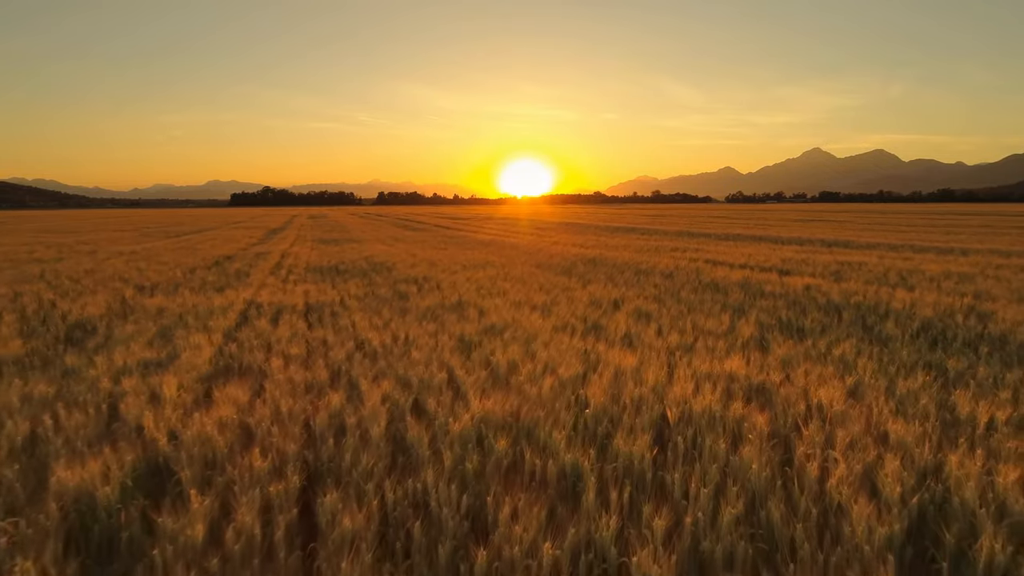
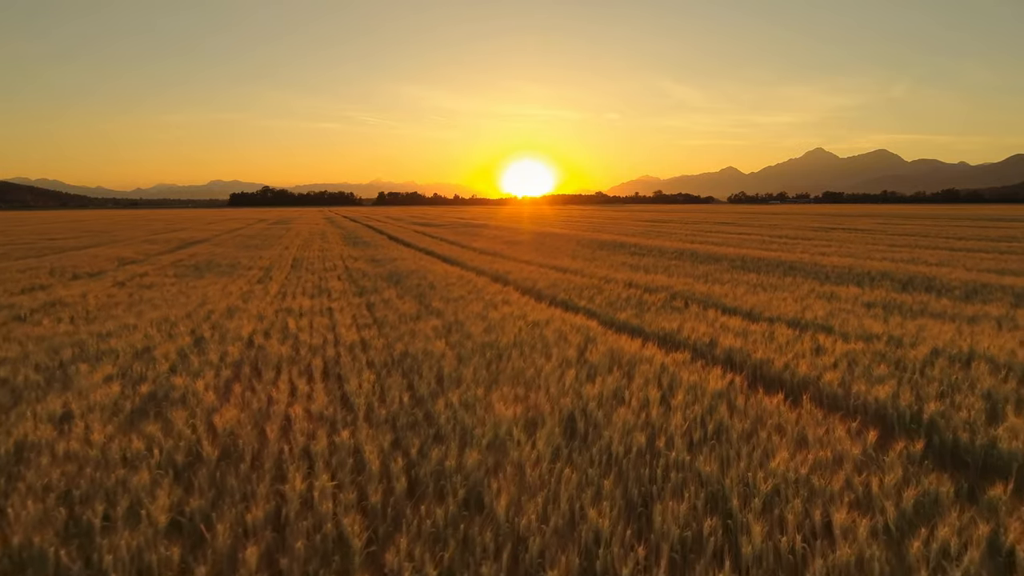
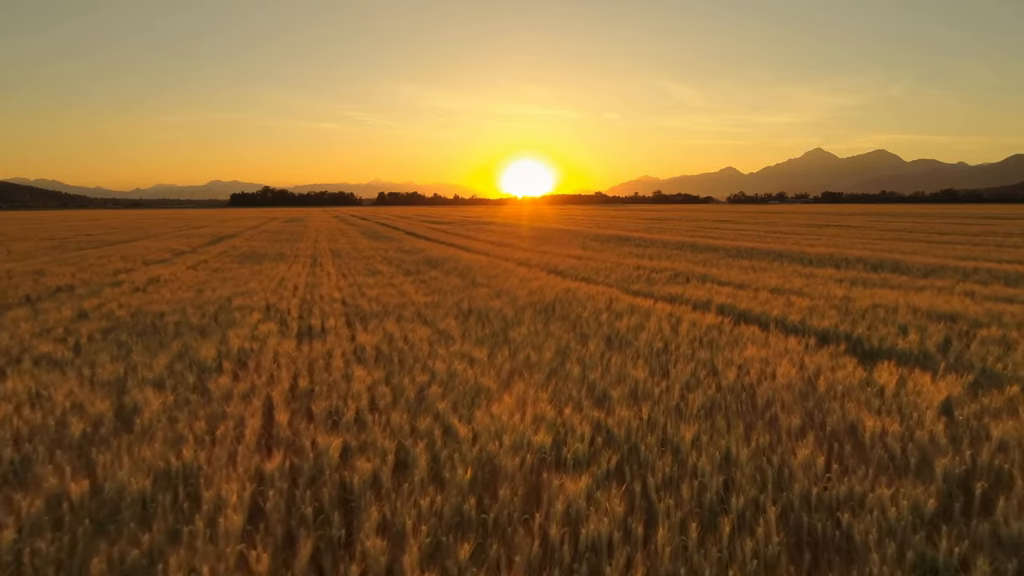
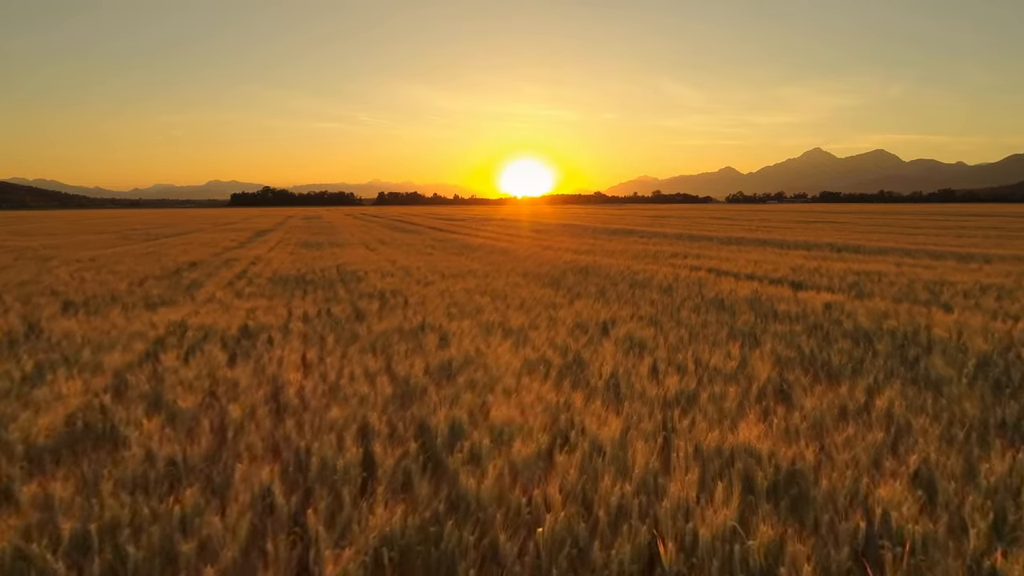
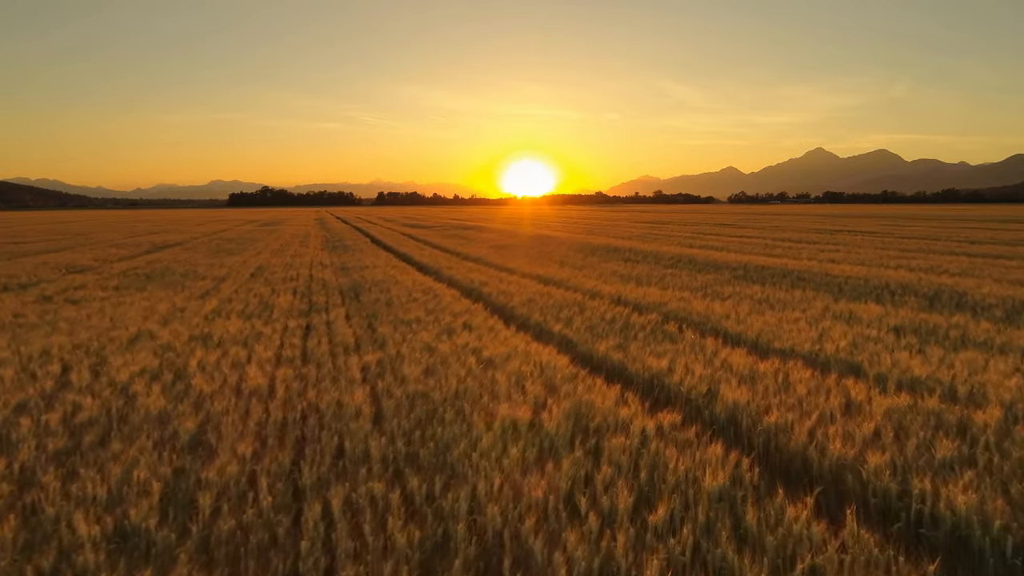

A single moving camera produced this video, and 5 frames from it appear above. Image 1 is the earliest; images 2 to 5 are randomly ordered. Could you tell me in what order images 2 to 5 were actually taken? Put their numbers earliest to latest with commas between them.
4, 3, 2, 5
